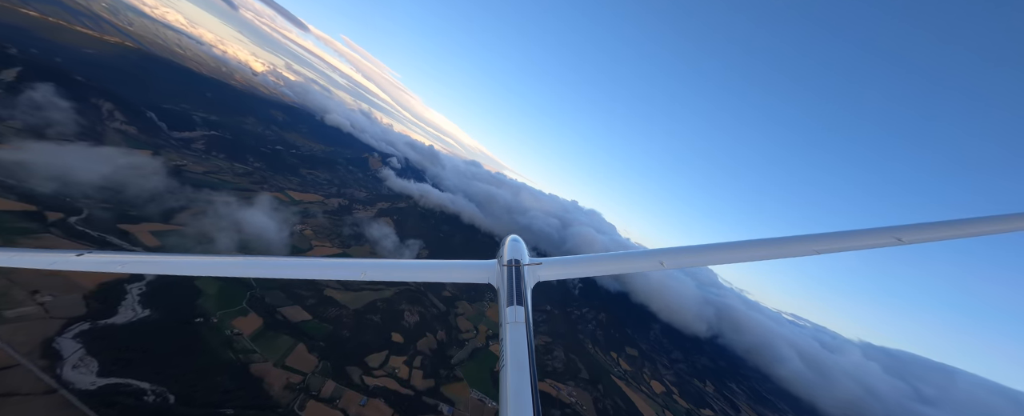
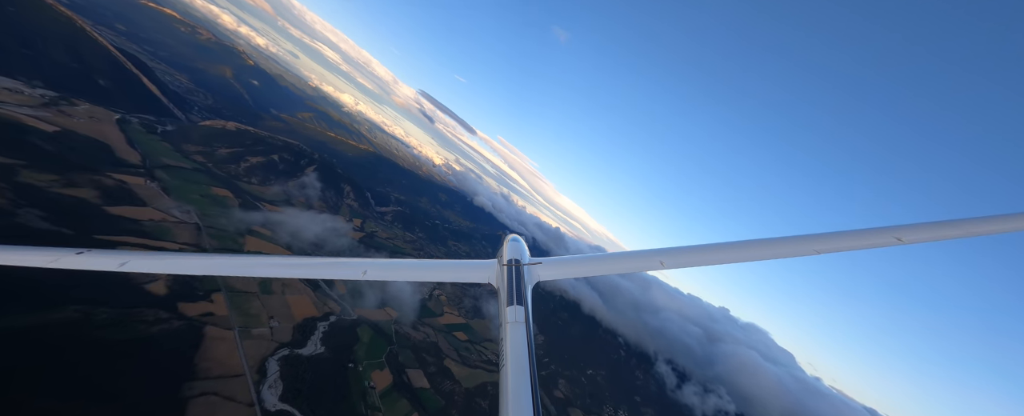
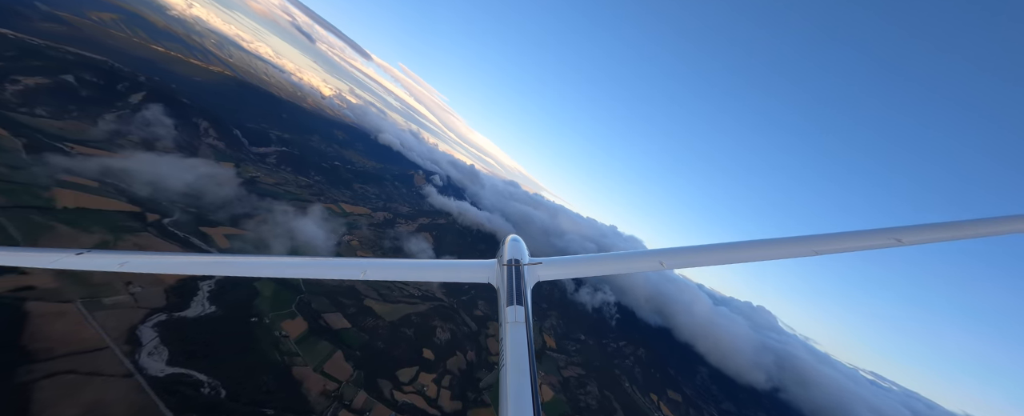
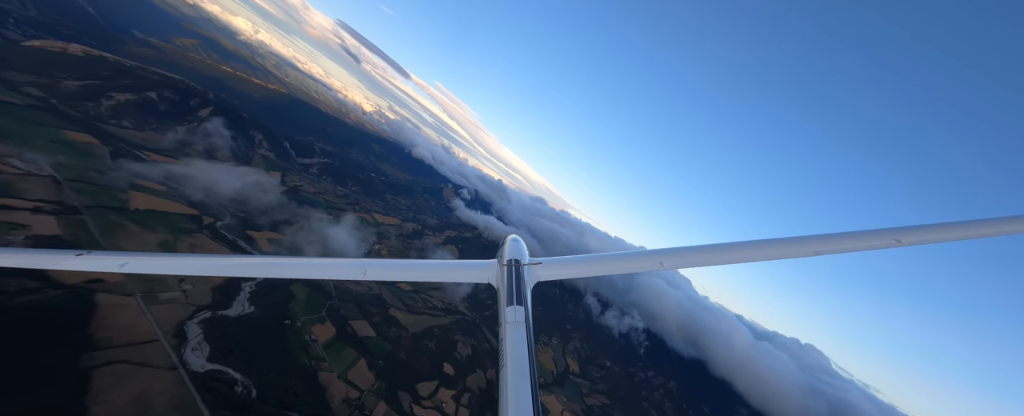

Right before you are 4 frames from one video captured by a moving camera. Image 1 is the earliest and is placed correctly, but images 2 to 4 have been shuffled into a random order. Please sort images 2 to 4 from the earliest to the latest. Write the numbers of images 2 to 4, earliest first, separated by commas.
3, 4, 2
